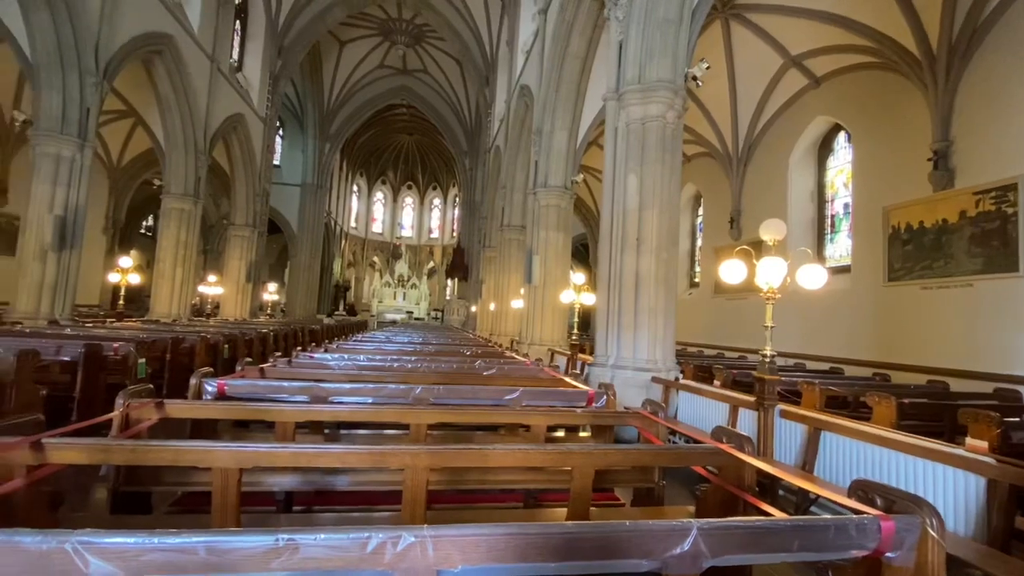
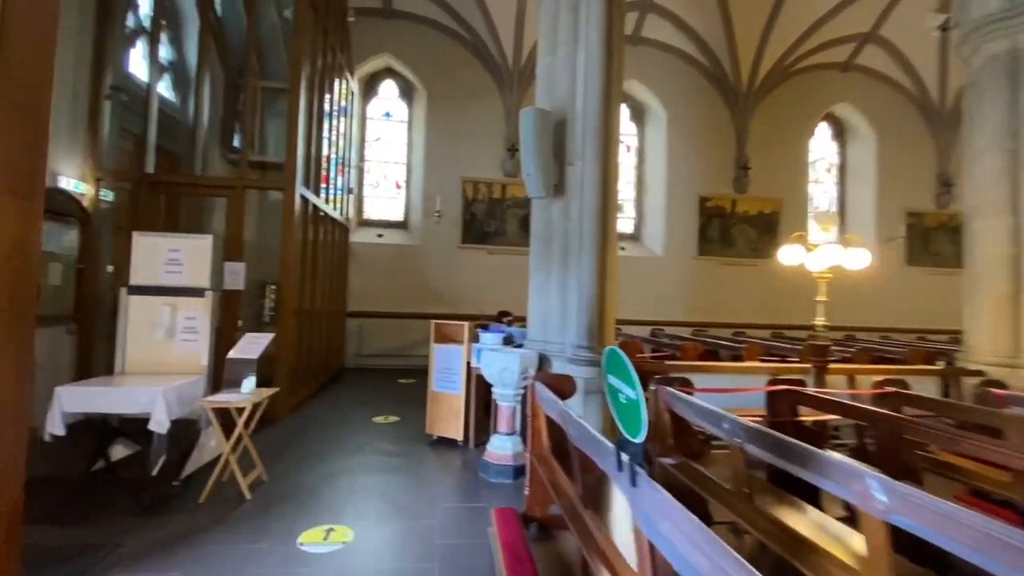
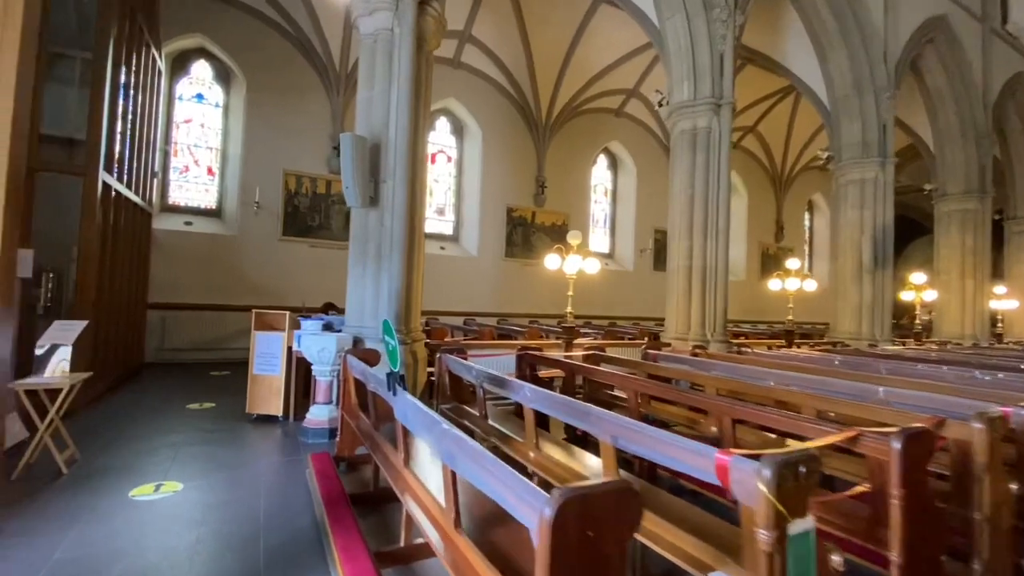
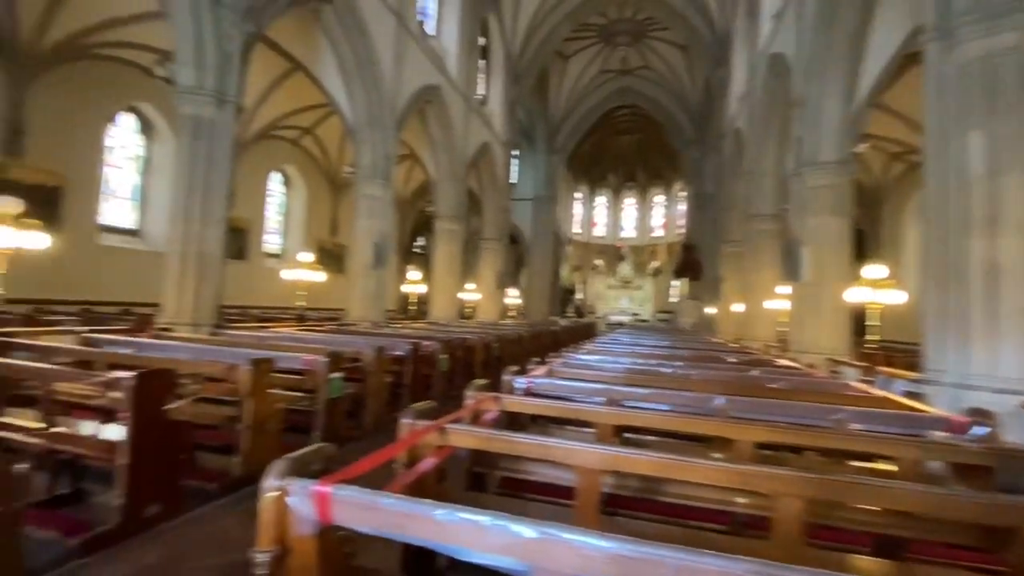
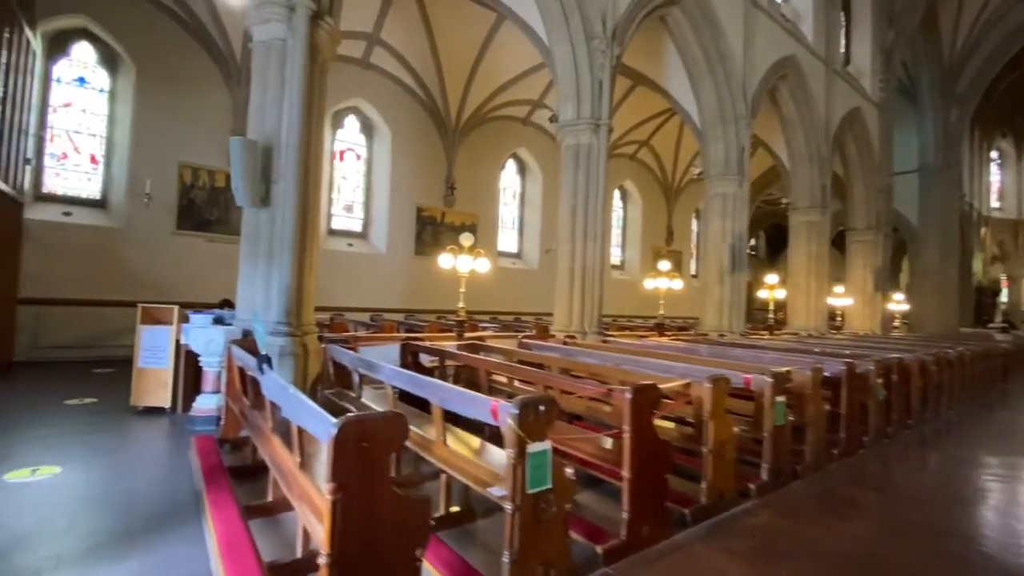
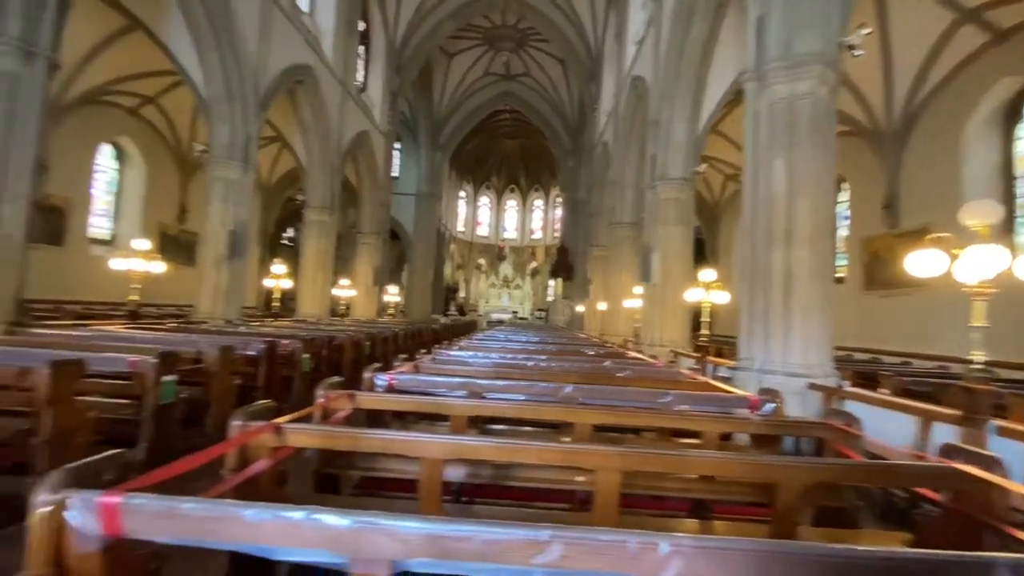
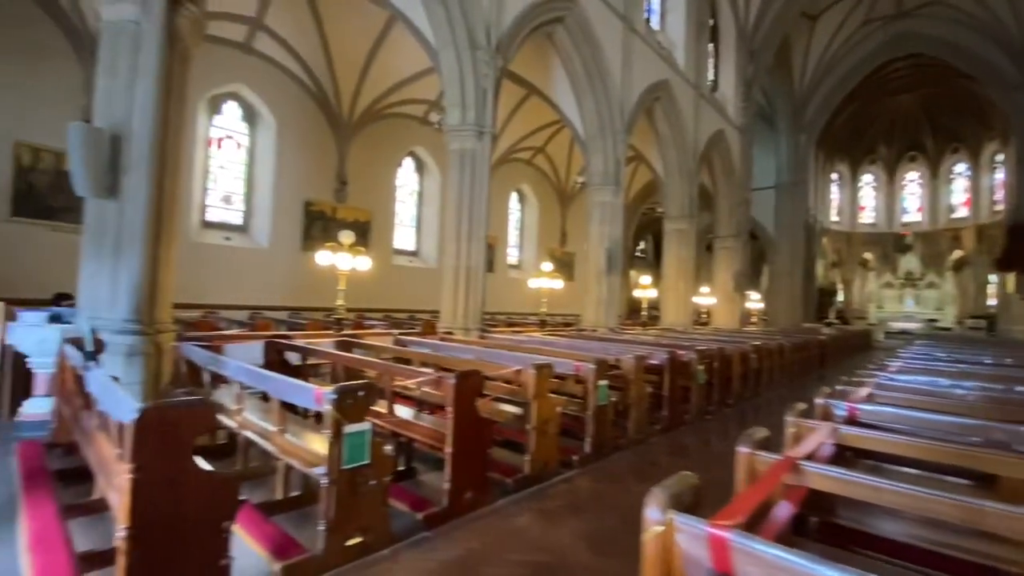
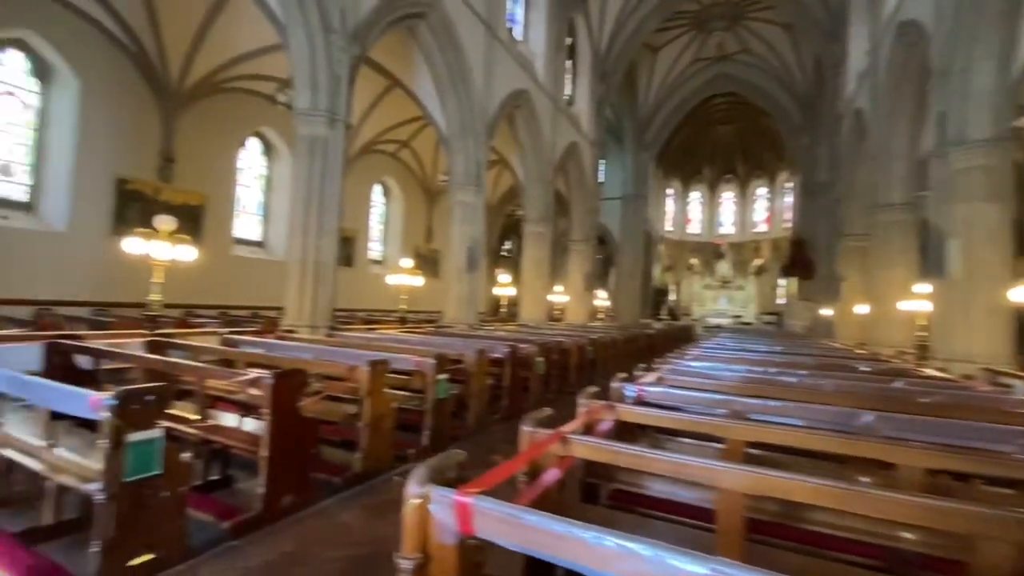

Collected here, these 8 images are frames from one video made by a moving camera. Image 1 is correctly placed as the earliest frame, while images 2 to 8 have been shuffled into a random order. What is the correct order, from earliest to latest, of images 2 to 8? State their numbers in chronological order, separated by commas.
6, 4, 8, 7, 5, 3, 2
